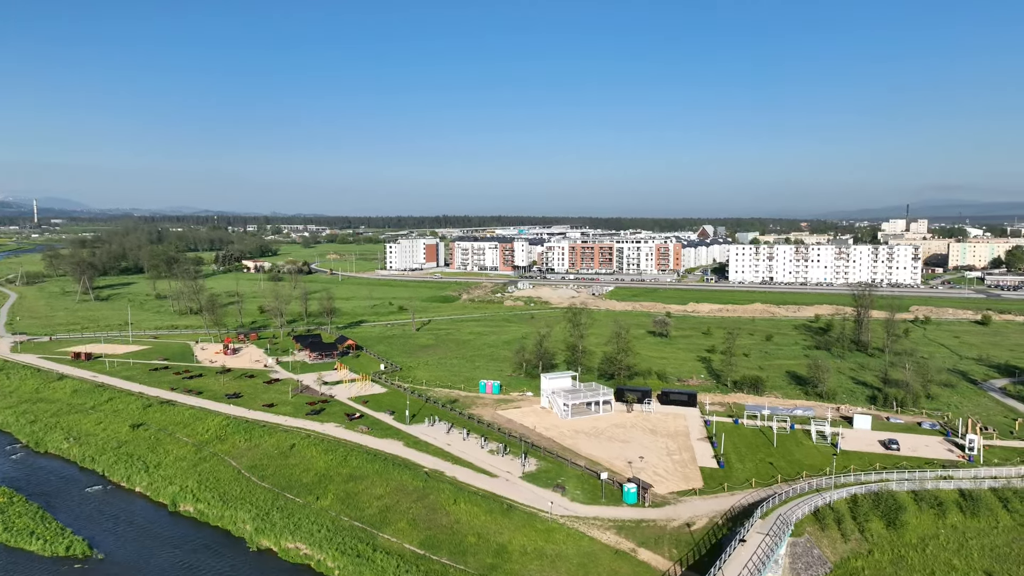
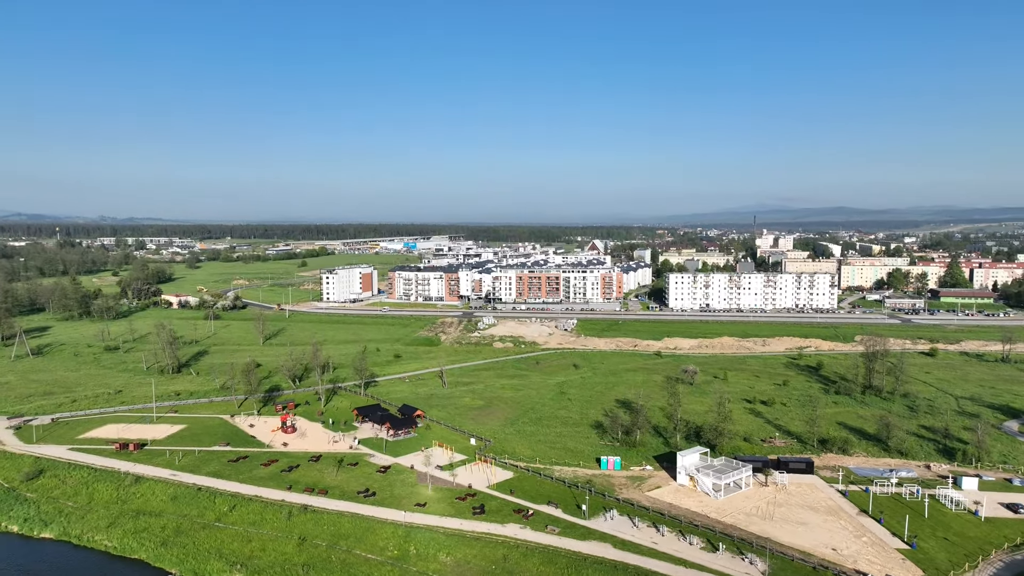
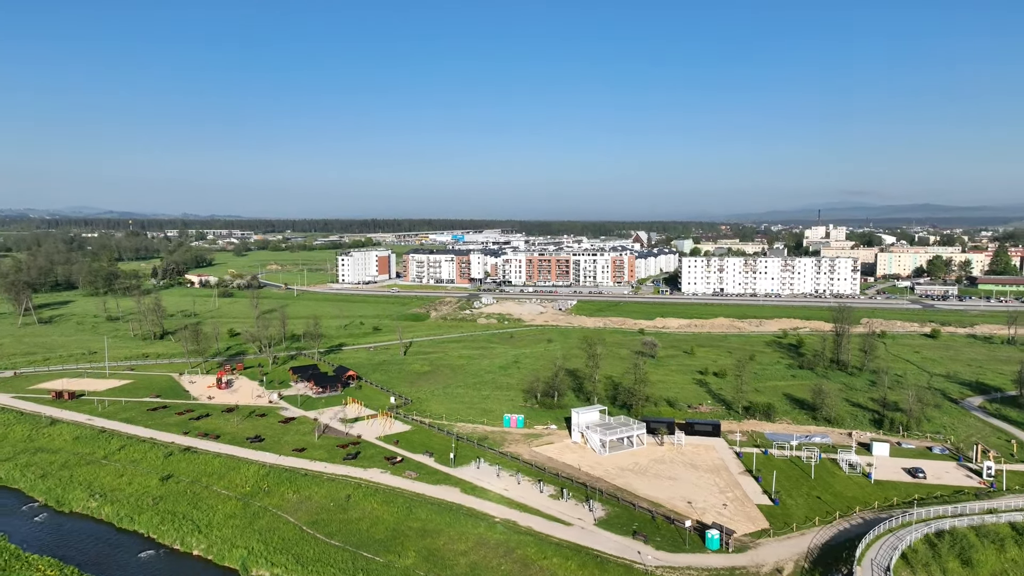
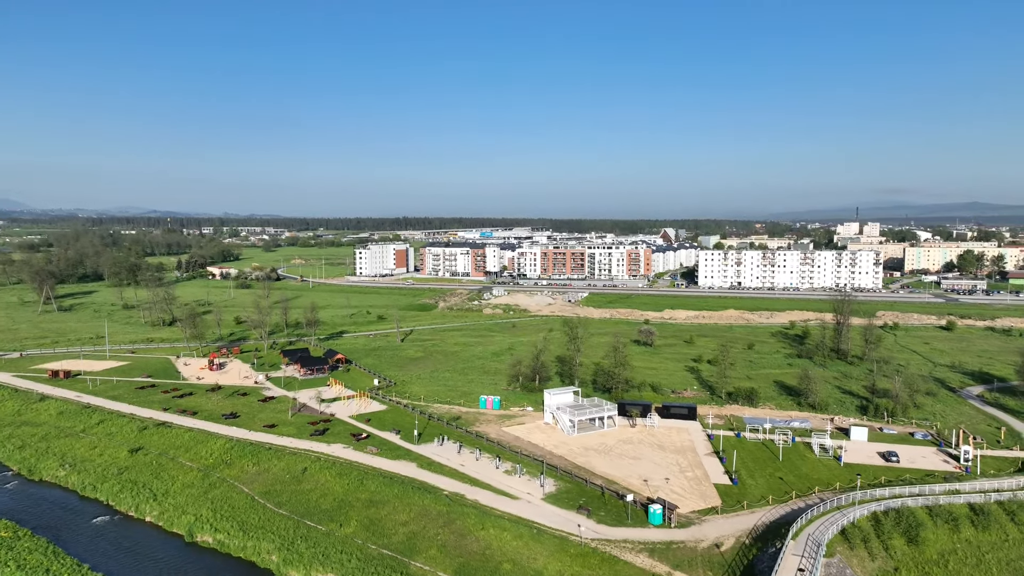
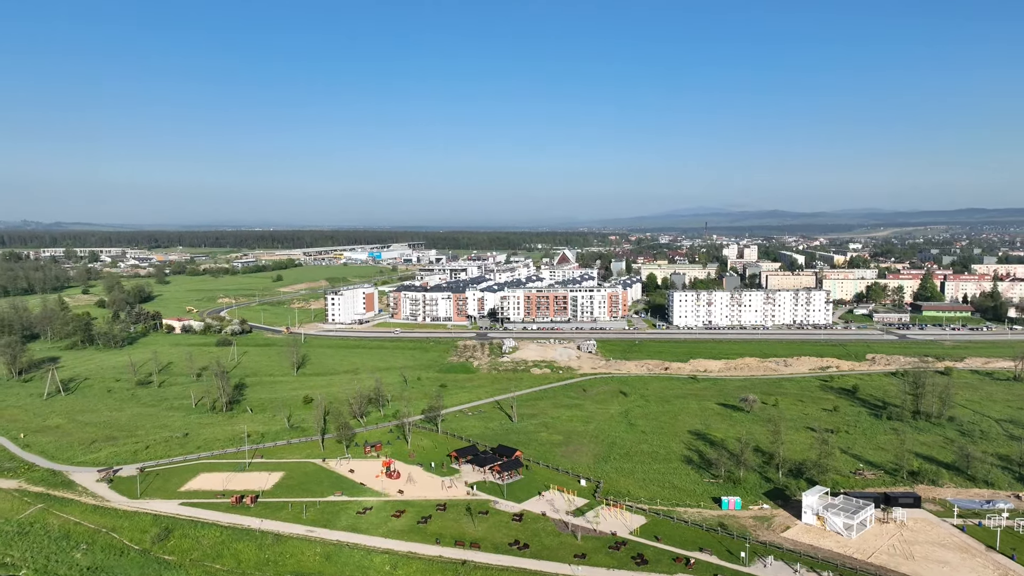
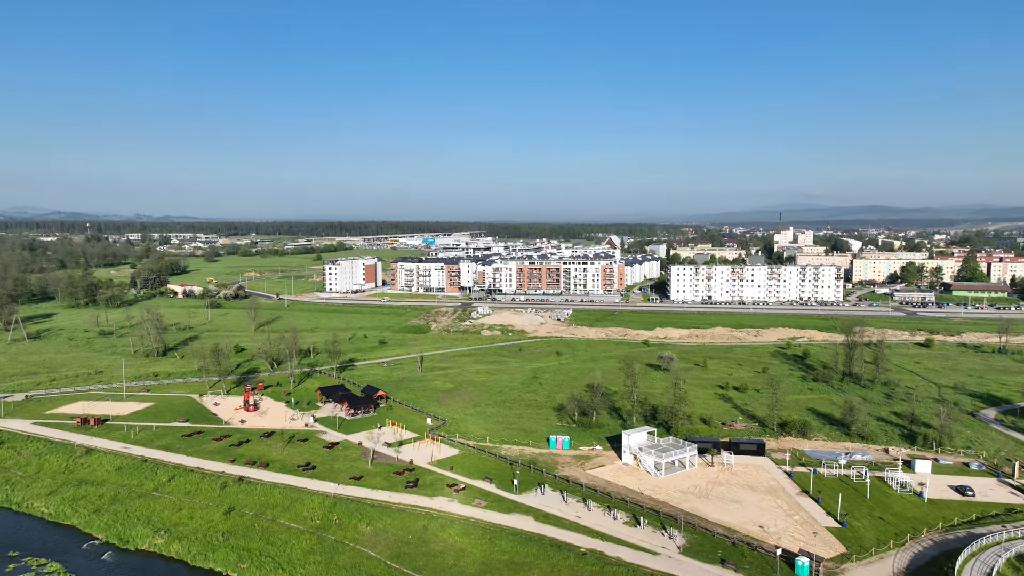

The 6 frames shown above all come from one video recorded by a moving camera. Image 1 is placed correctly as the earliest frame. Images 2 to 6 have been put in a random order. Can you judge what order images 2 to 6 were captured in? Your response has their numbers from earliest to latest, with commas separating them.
4, 3, 6, 2, 5
